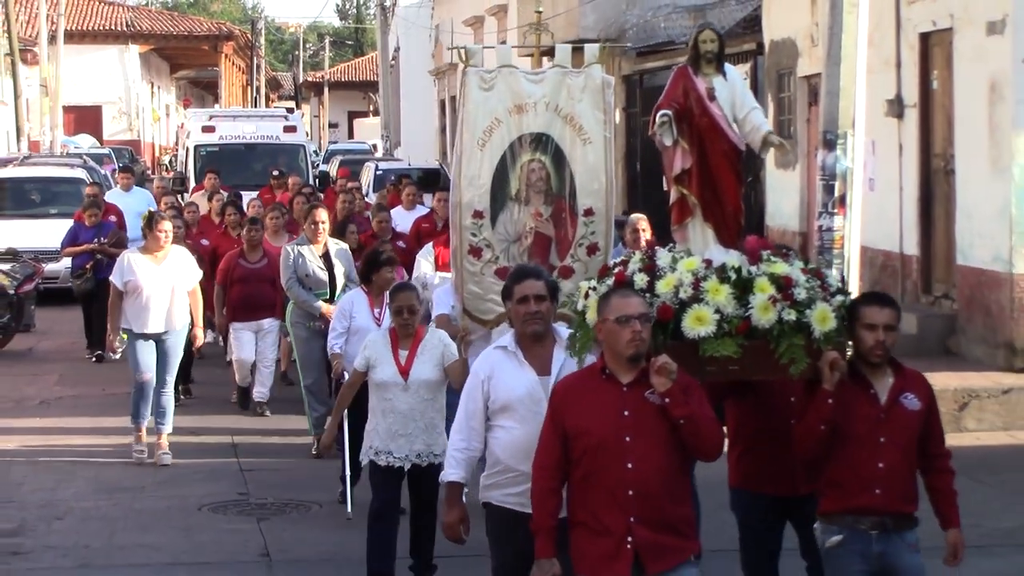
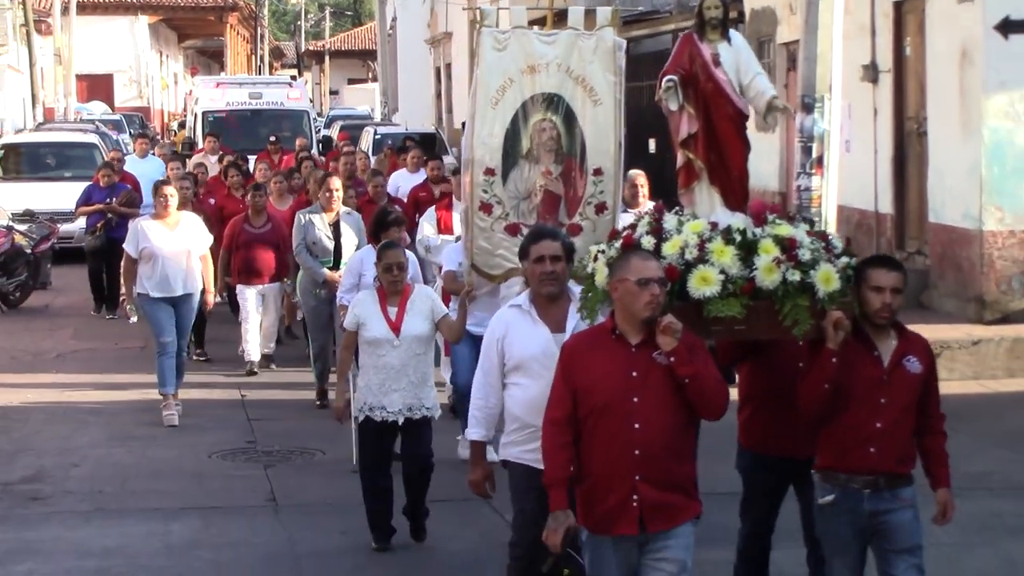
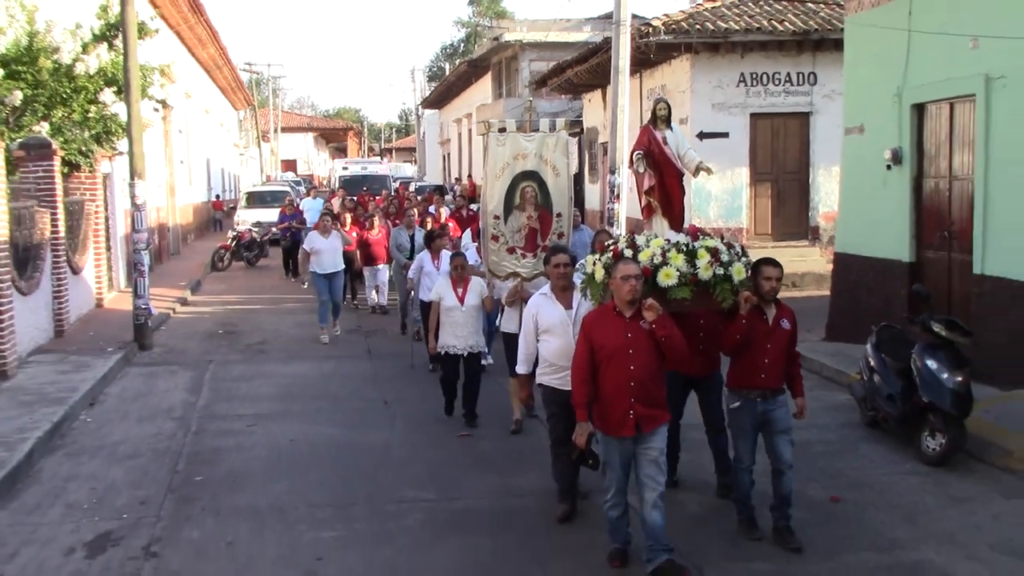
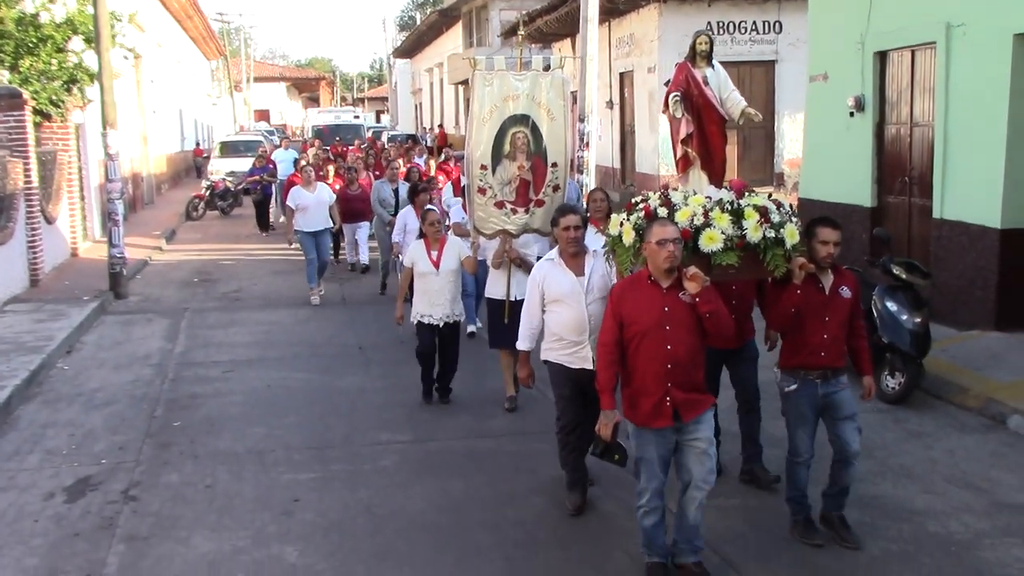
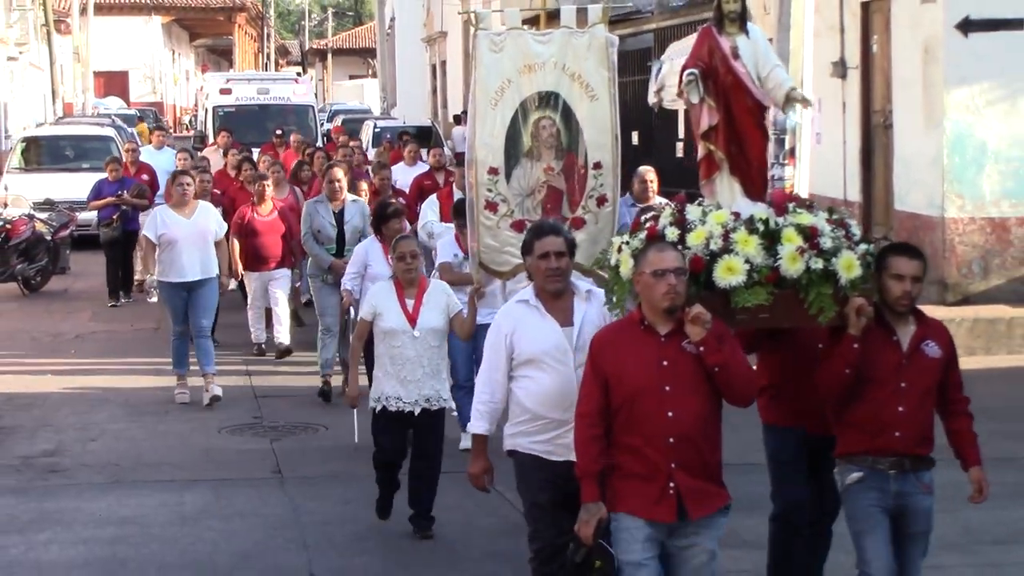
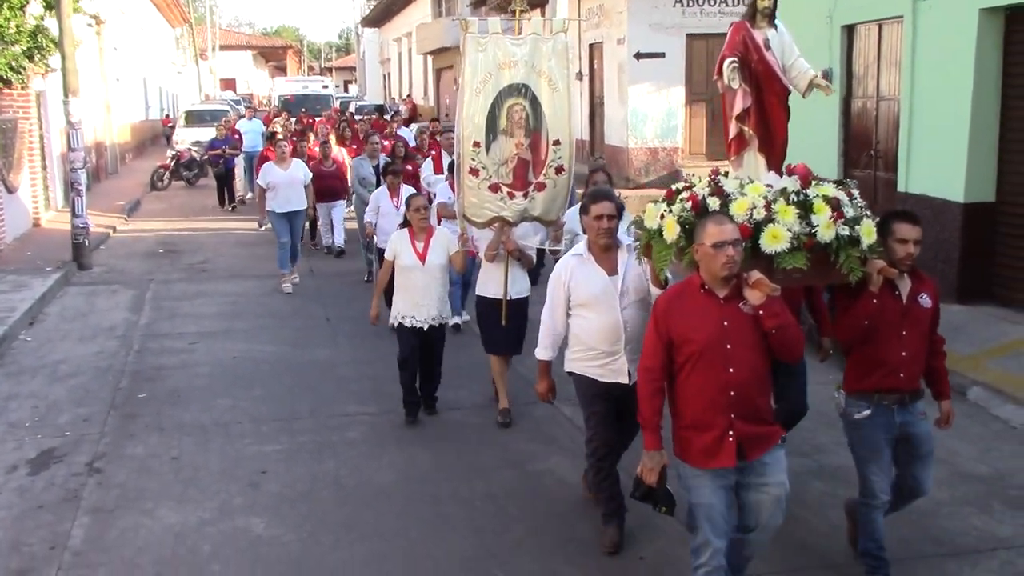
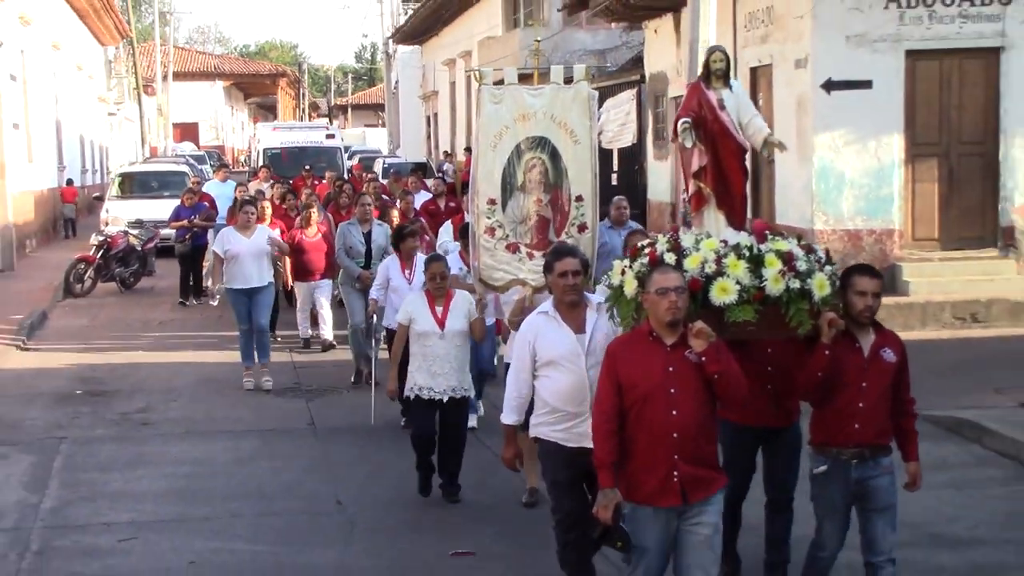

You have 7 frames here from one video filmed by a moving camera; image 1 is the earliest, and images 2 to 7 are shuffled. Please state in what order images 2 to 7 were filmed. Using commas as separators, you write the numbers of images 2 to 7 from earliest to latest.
2, 5, 7, 3, 4, 6
